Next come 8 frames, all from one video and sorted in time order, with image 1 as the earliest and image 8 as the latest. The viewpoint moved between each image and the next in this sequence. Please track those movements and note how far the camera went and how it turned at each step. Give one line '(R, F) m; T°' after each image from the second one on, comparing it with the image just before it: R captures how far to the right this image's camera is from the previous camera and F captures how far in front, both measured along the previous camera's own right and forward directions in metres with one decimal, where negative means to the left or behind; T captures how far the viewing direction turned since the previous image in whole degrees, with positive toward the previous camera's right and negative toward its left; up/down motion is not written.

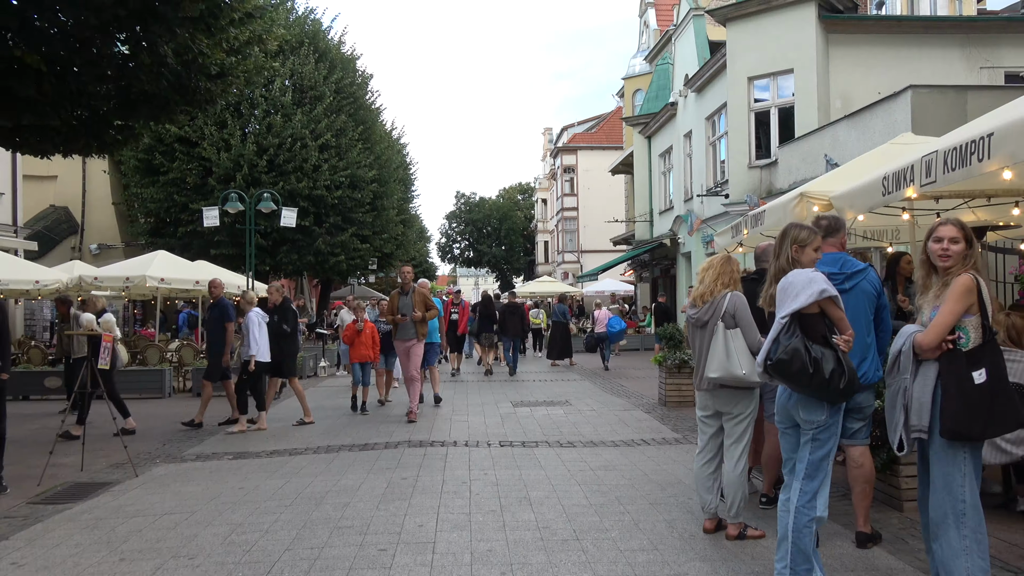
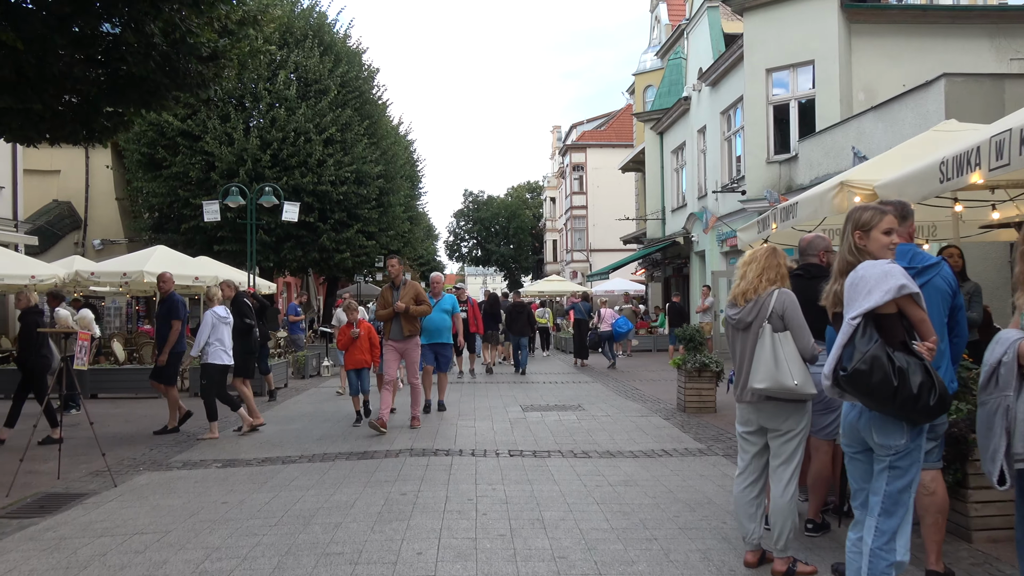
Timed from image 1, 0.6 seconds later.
(0.0, +0.7) m; -1°
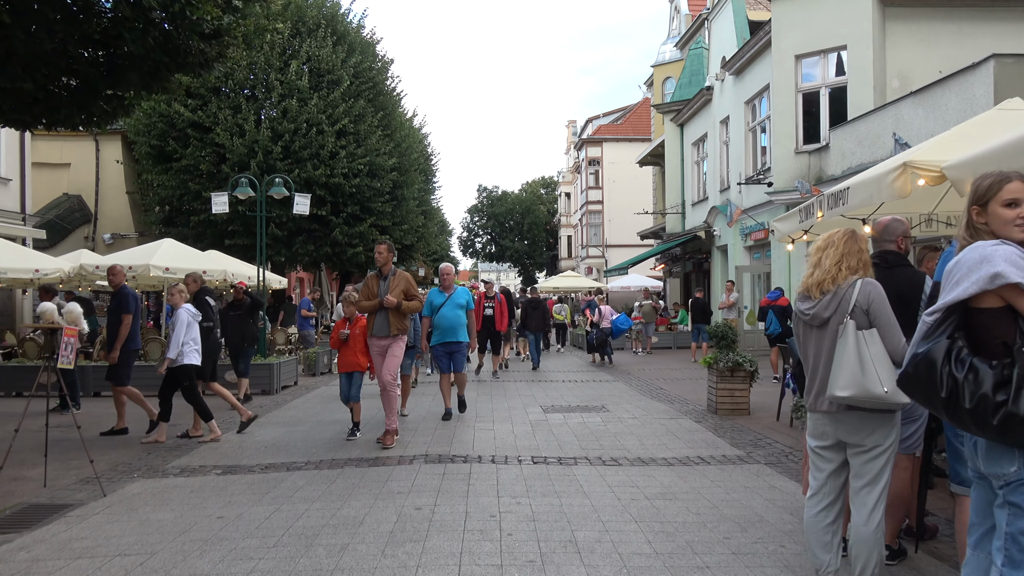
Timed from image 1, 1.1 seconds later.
(-0.1, +0.7) m; -1°
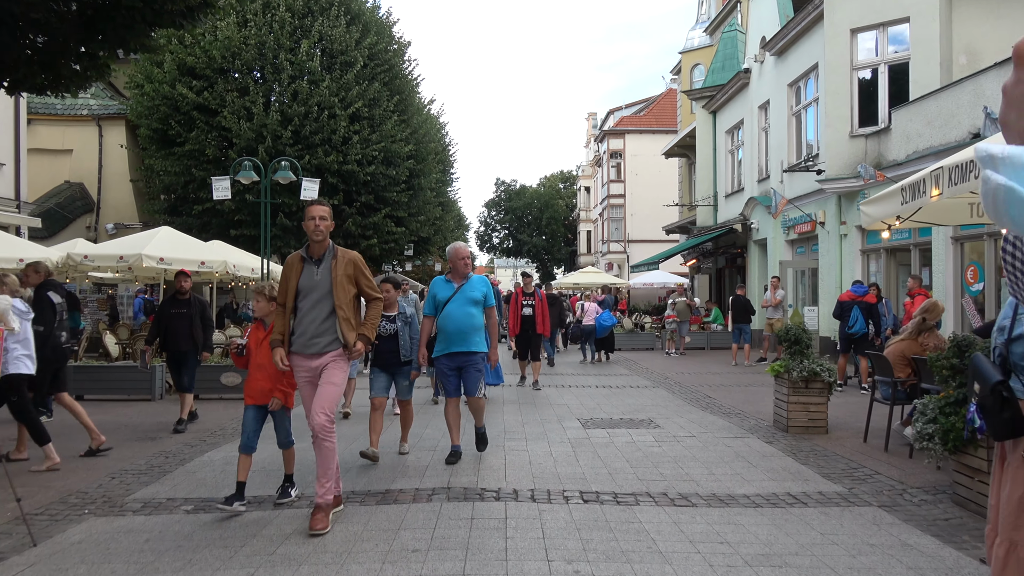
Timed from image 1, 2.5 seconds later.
(-0.2, +1.5) m; -1°
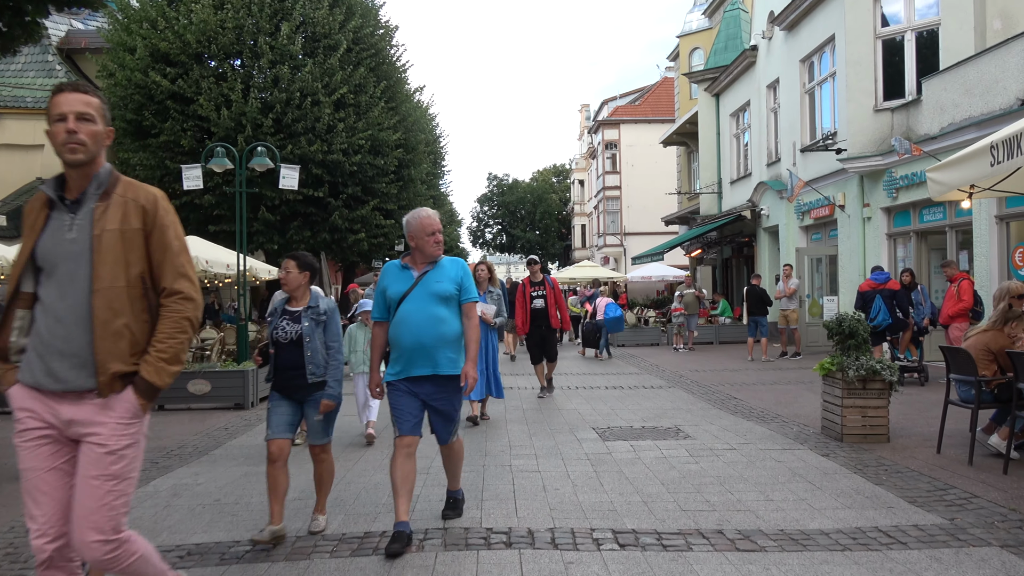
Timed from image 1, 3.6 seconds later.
(-0.1, +1.4) m; +1°
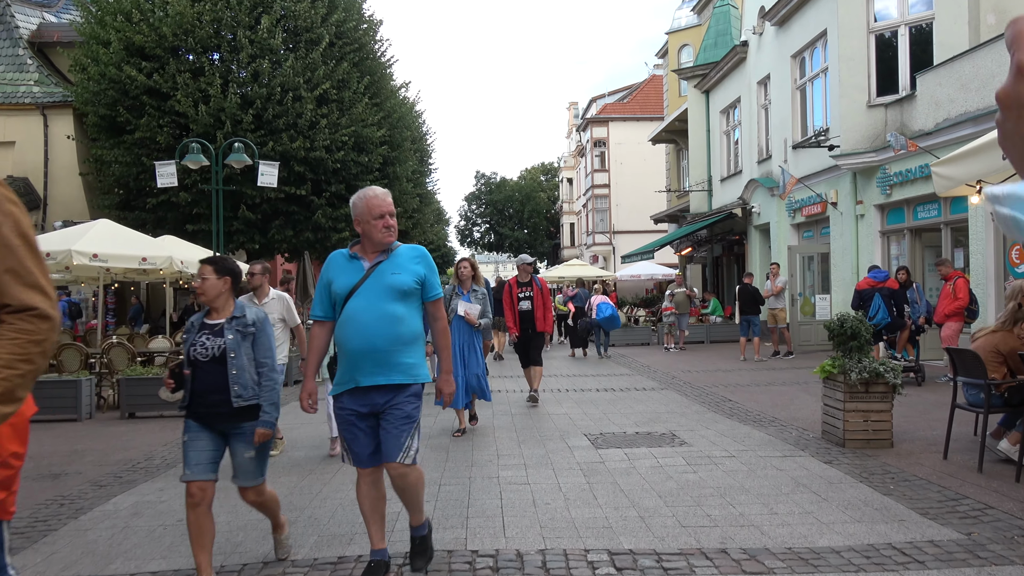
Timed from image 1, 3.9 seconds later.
(0.0, +0.4) m; +1°
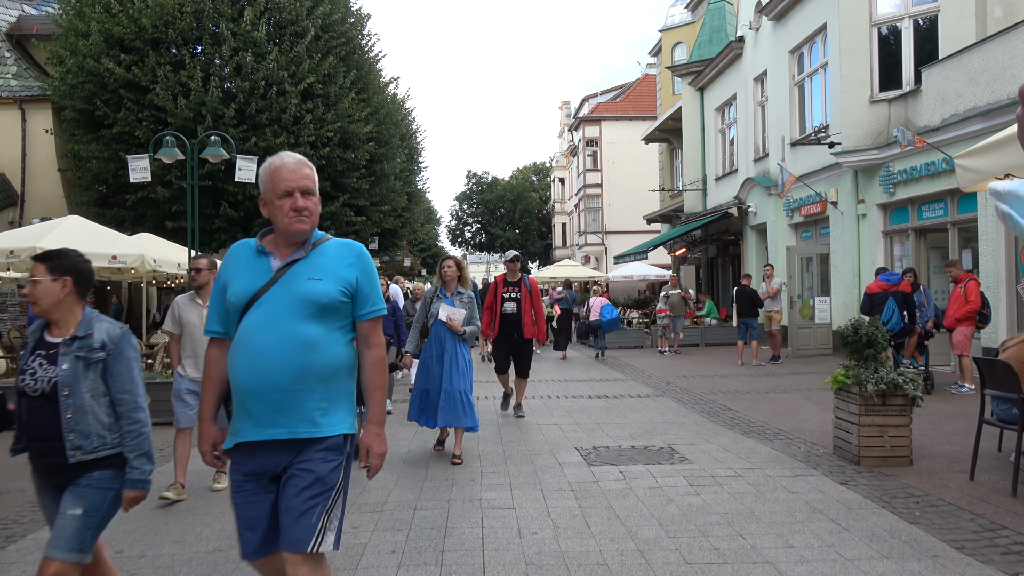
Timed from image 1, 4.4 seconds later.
(+0.1, +0.6) m; +1°
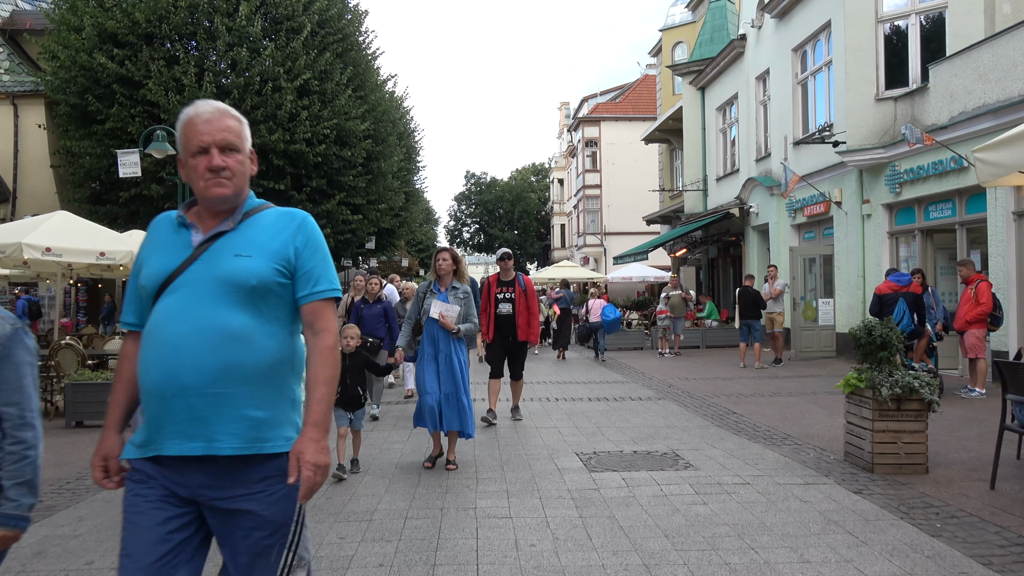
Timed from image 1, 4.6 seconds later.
(0.0, +0.3) m; 0°
